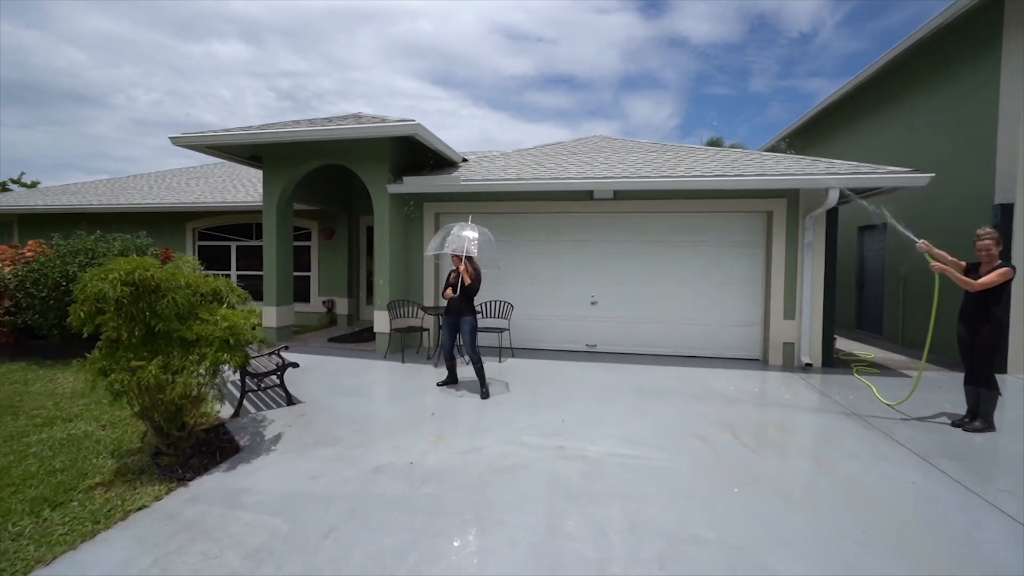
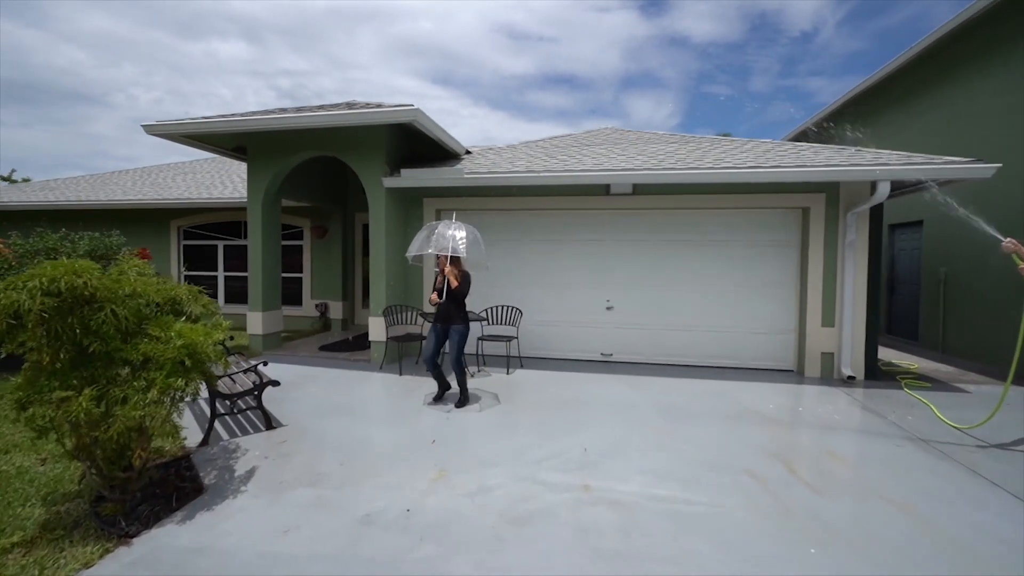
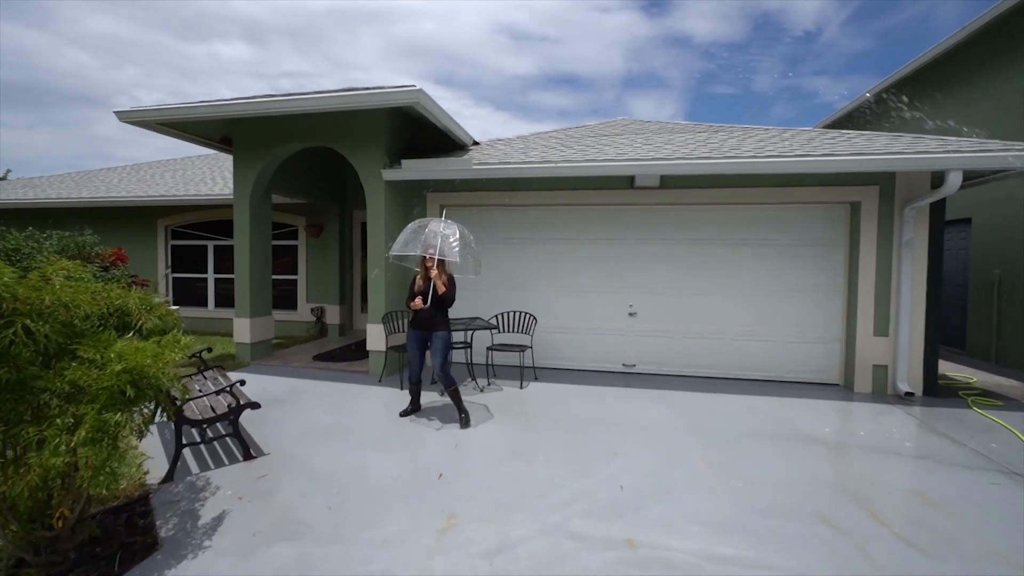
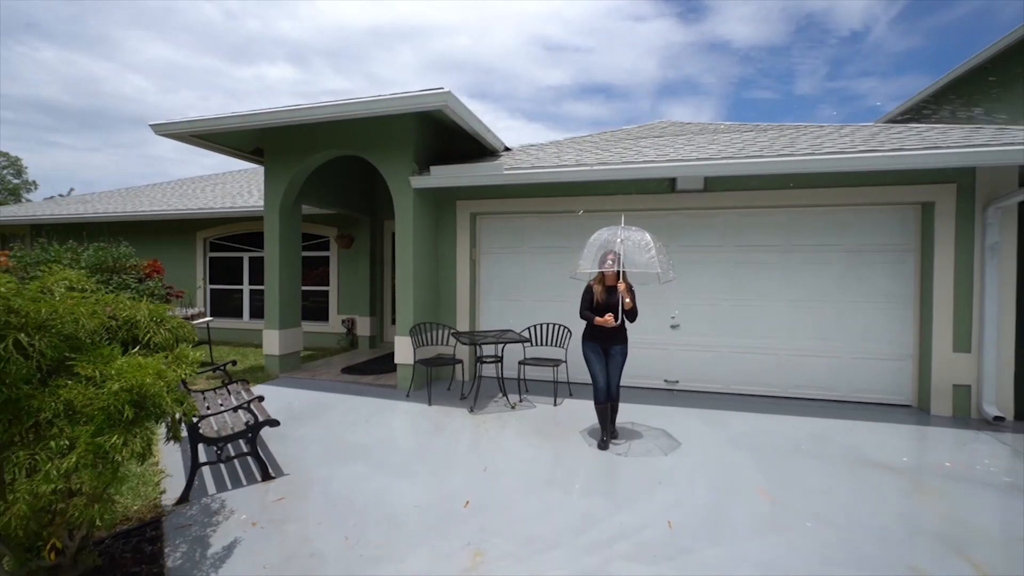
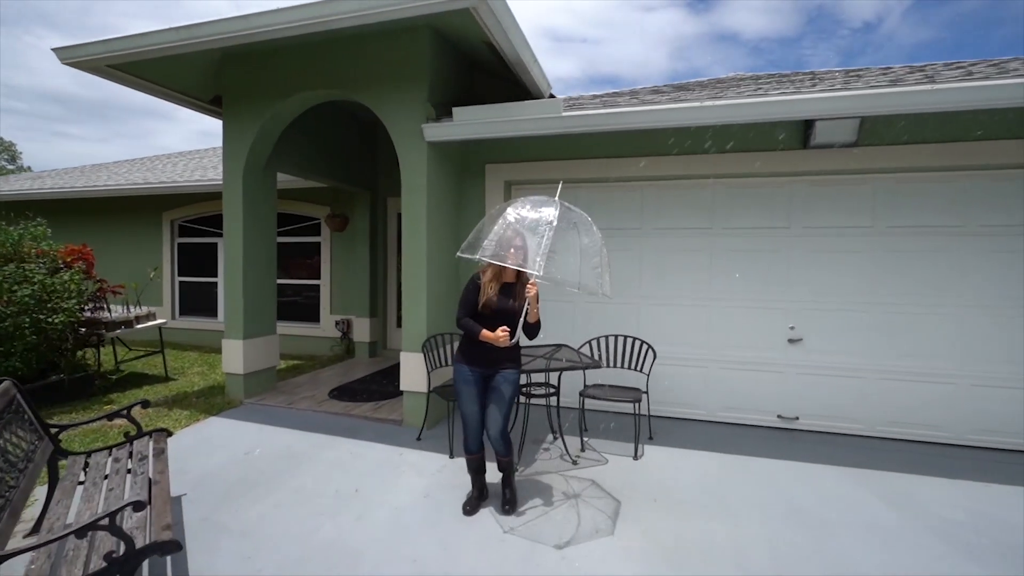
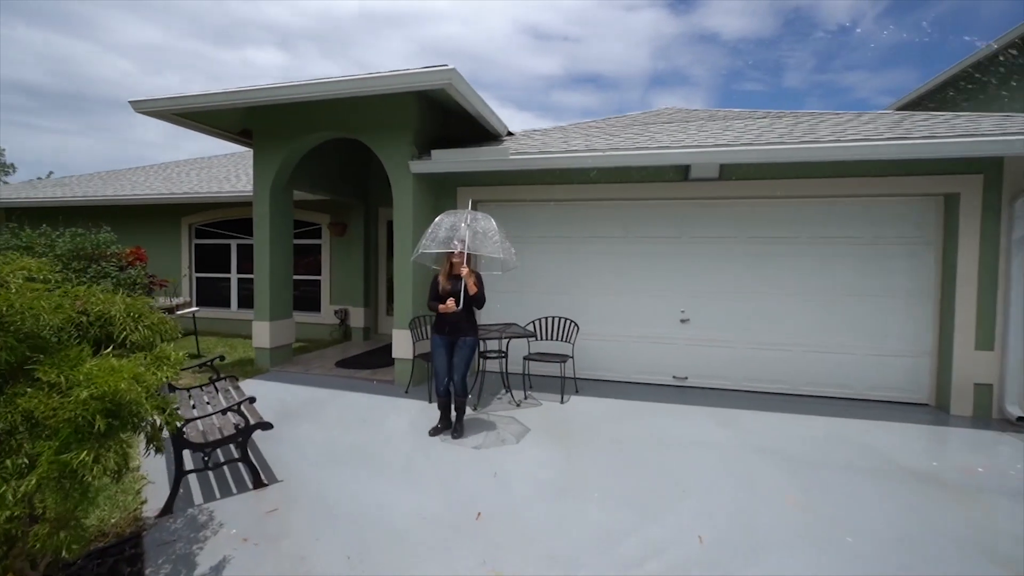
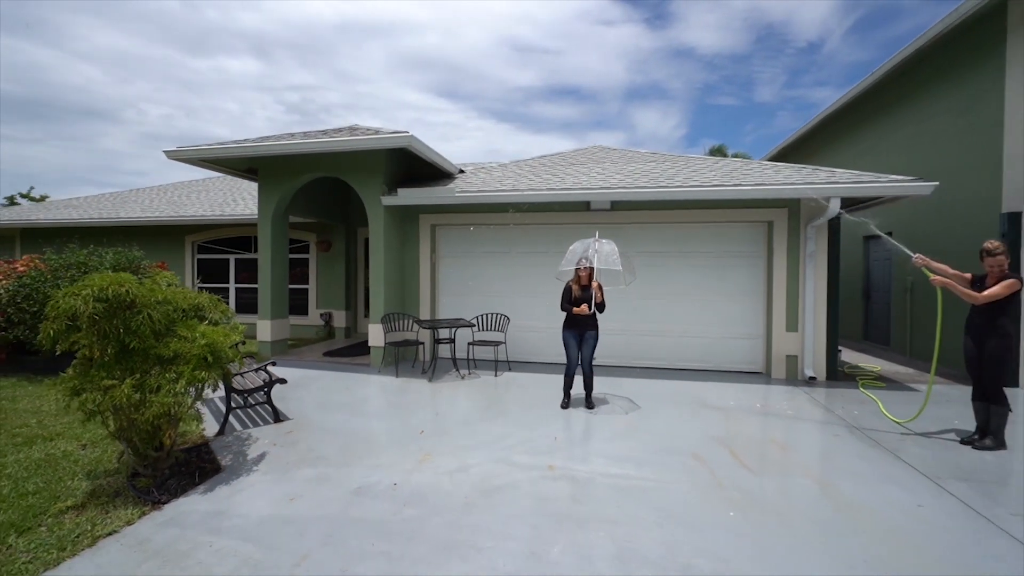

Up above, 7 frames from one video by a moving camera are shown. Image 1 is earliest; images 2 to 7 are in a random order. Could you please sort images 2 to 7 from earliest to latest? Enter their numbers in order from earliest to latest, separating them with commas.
2, 3, 6, 5, 4, 7
